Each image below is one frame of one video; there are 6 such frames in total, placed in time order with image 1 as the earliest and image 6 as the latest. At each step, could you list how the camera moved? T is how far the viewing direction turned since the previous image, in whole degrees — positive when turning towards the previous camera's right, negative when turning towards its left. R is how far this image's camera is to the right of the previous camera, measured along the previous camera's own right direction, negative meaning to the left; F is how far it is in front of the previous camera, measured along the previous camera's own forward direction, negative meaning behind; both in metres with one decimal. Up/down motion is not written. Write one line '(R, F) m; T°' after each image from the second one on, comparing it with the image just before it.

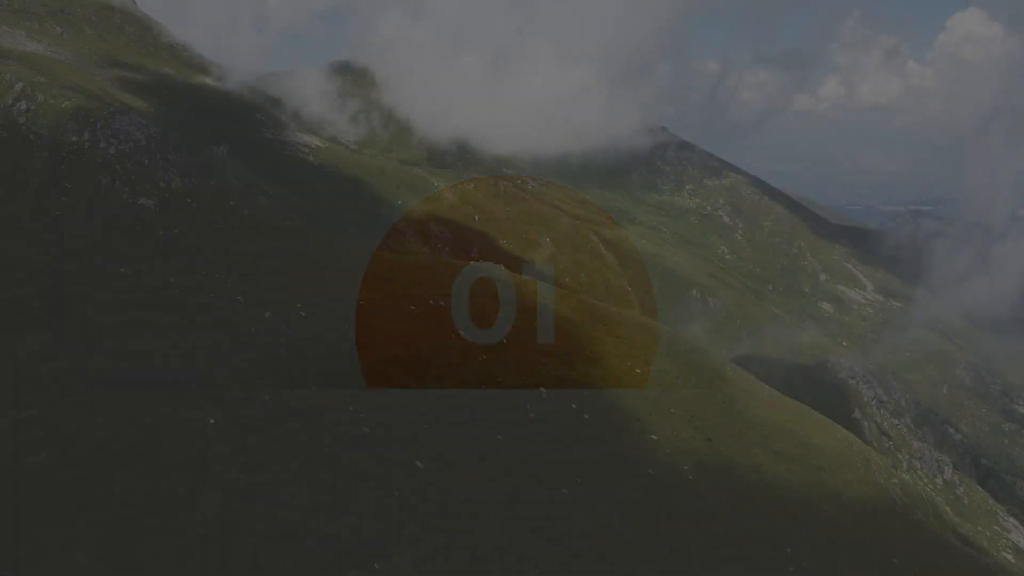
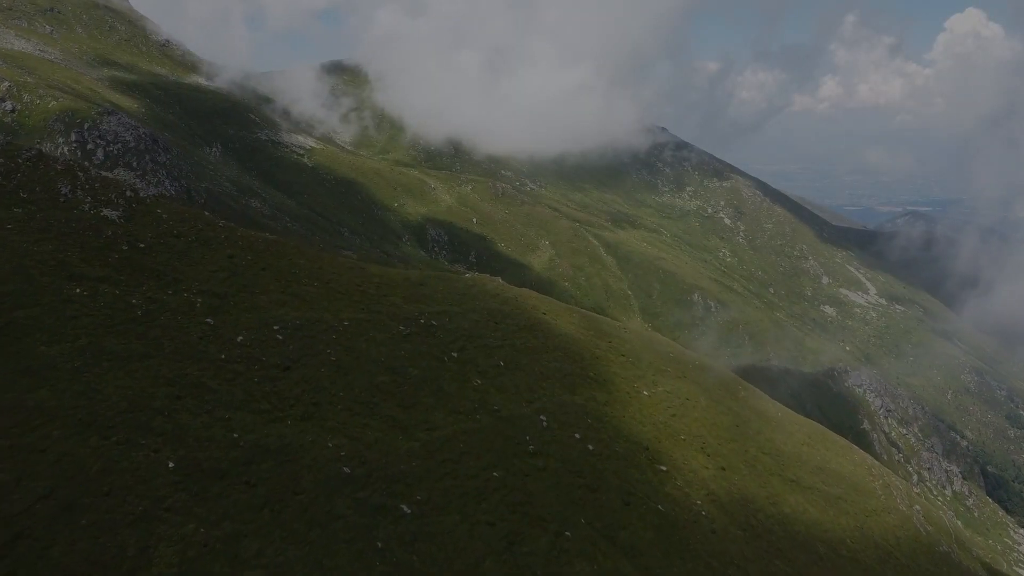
(+0.1, +2.9) m; 0°
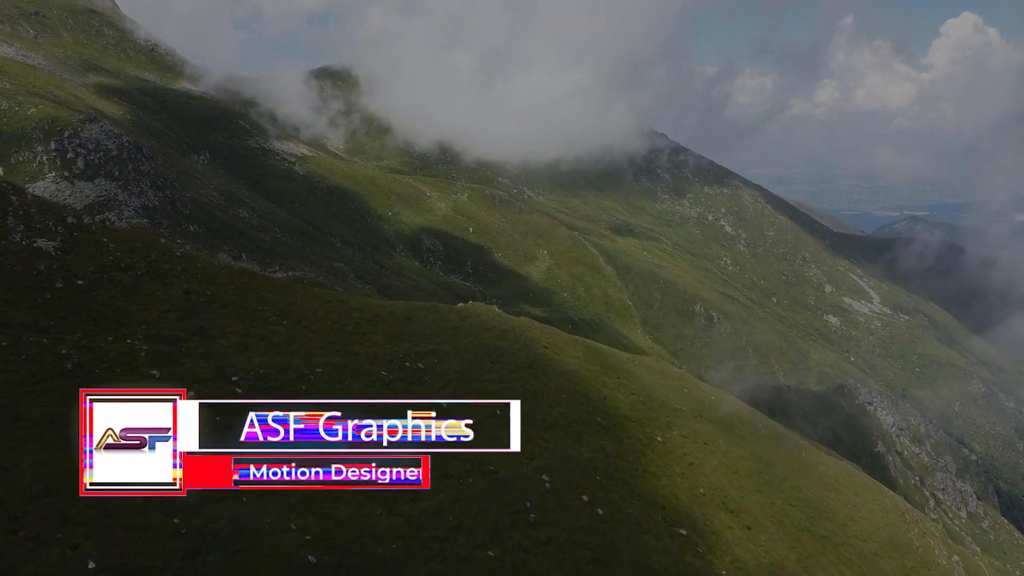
(0.0, +4.3) m; 0°
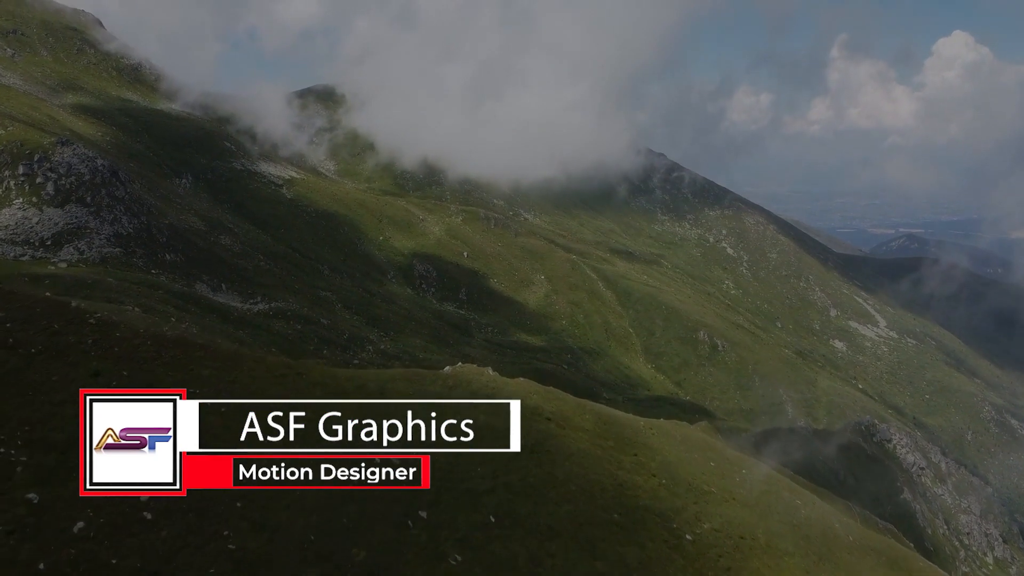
(-0.1, +6.1) m; 0°
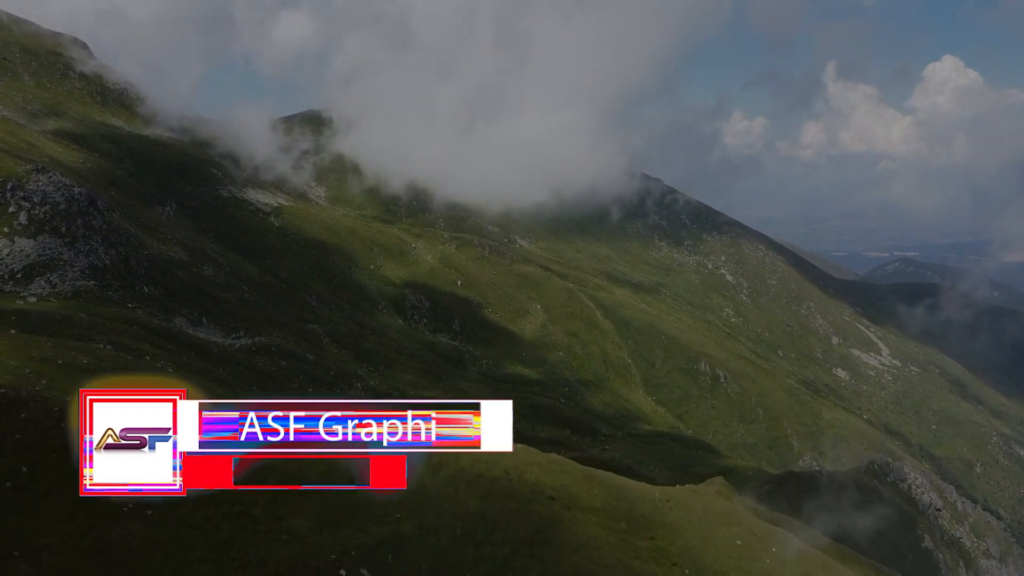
(-0.1, +4.4) m; +1°
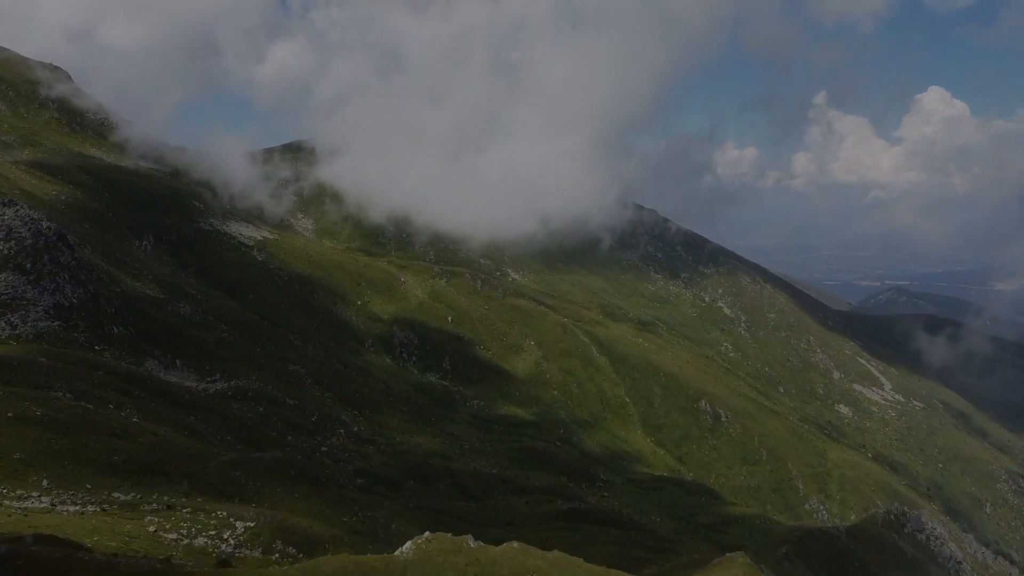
(-0.1, +4.9) m; +1°
